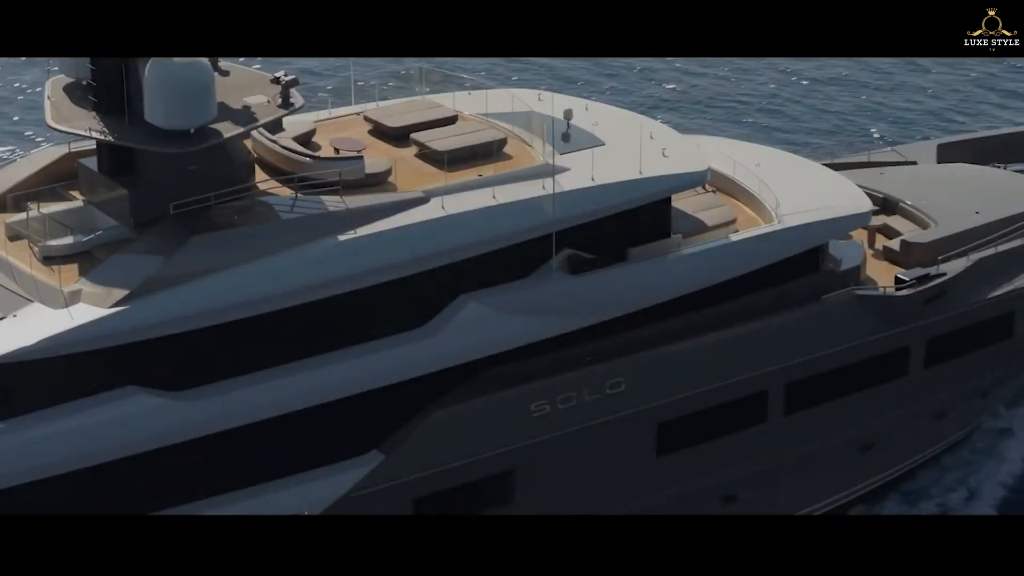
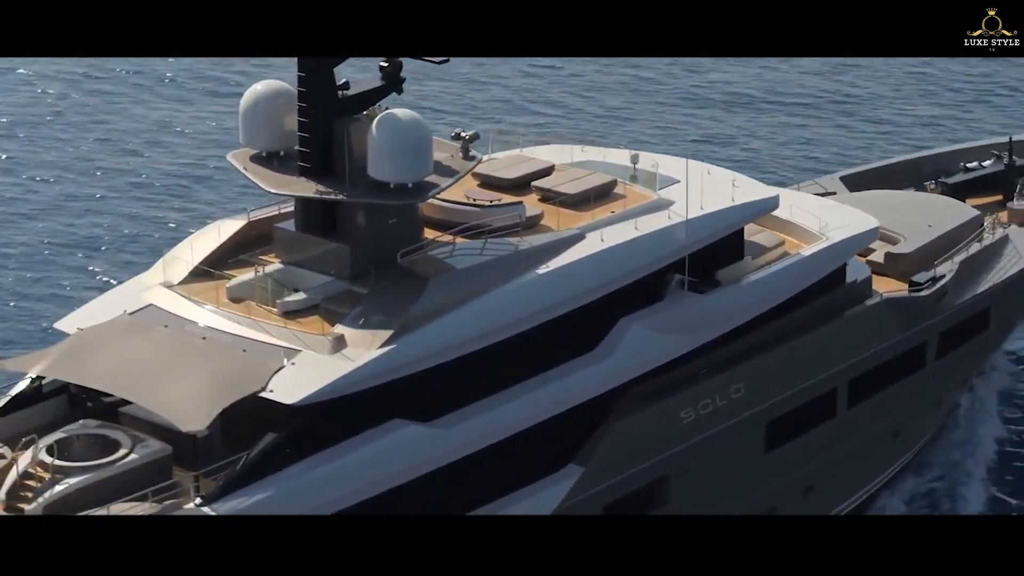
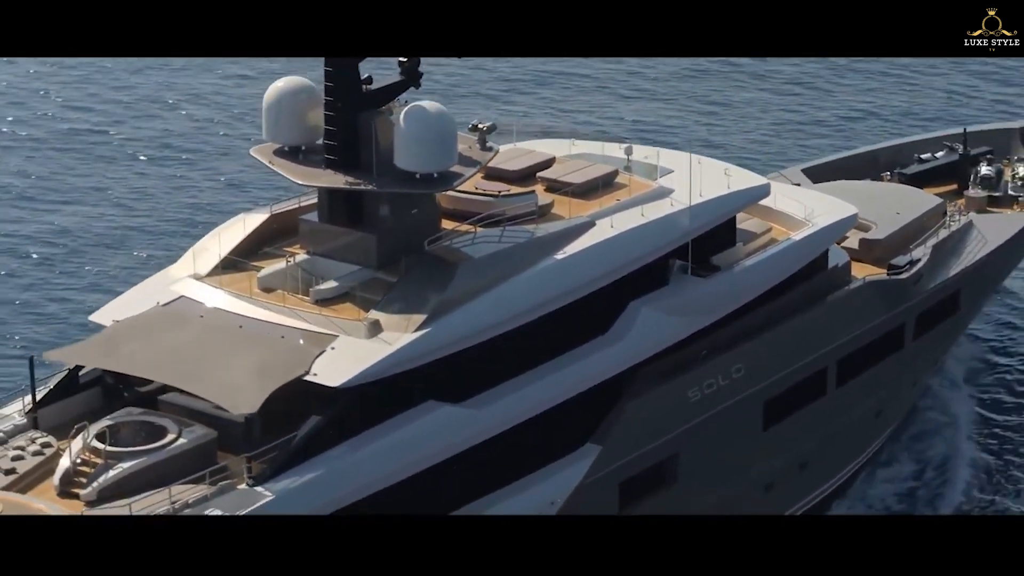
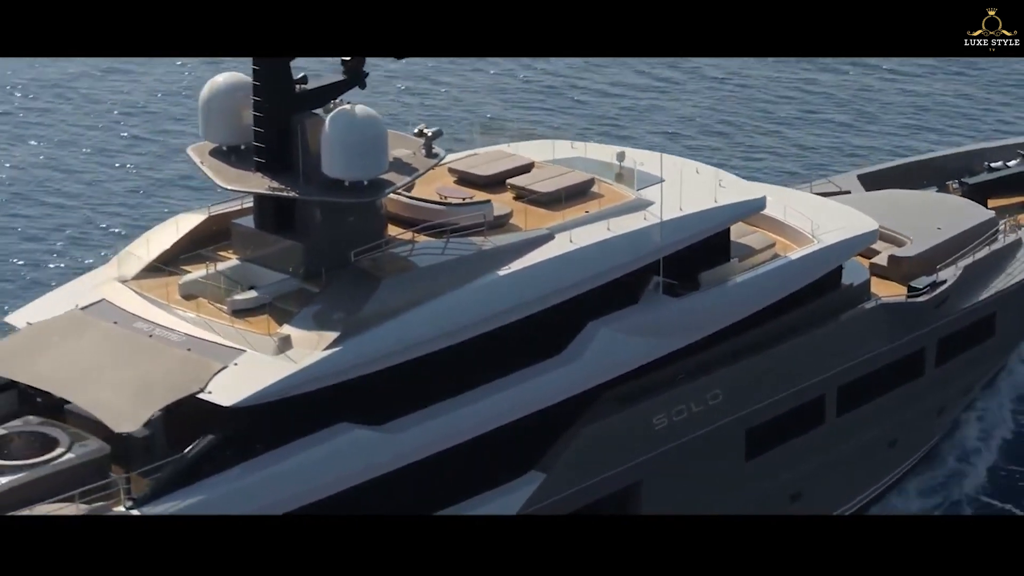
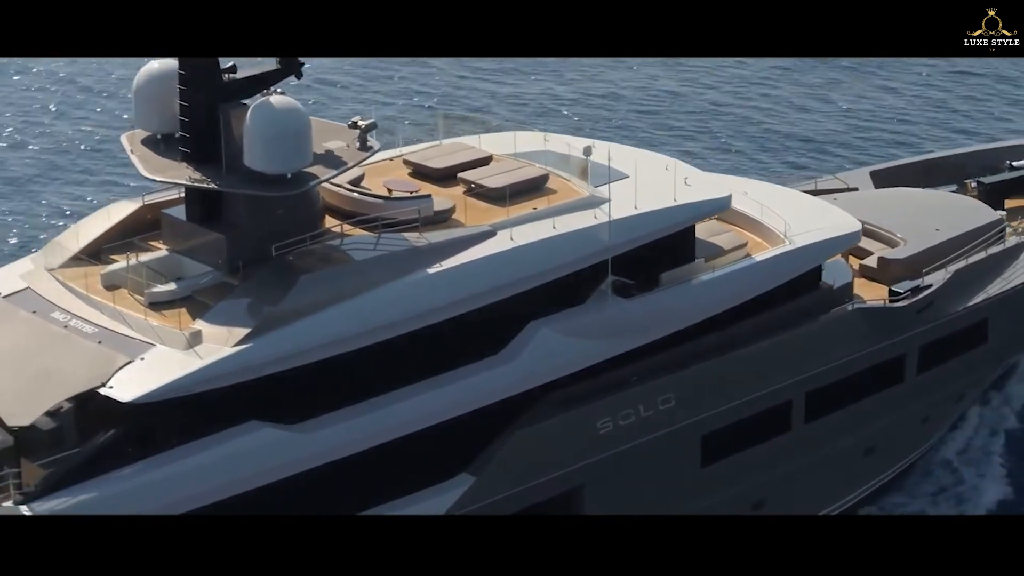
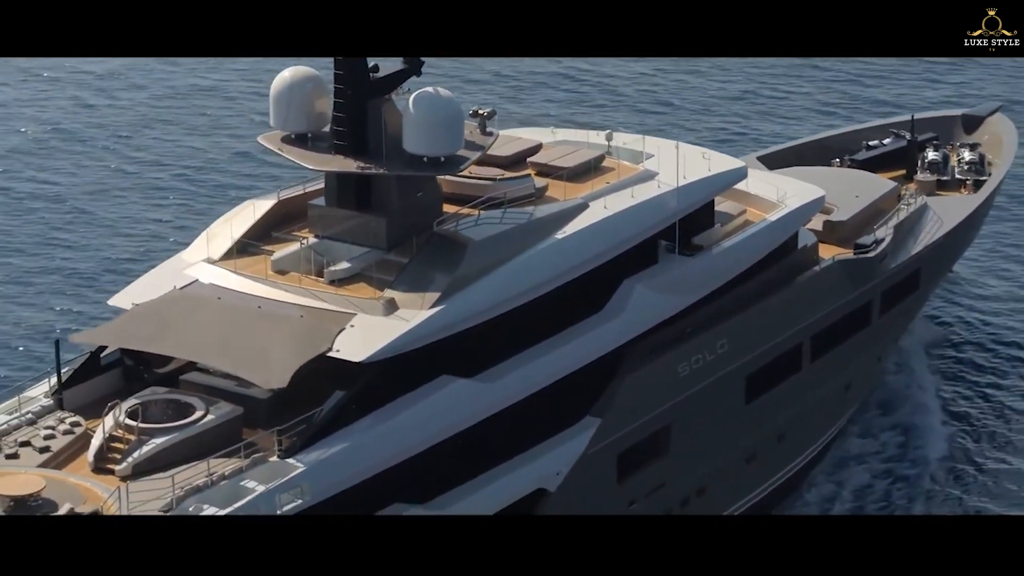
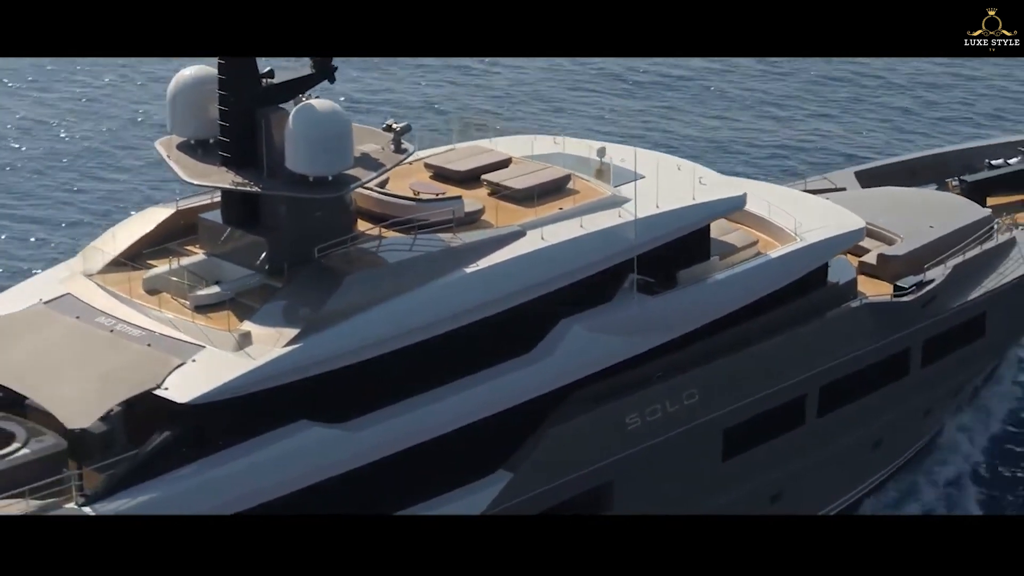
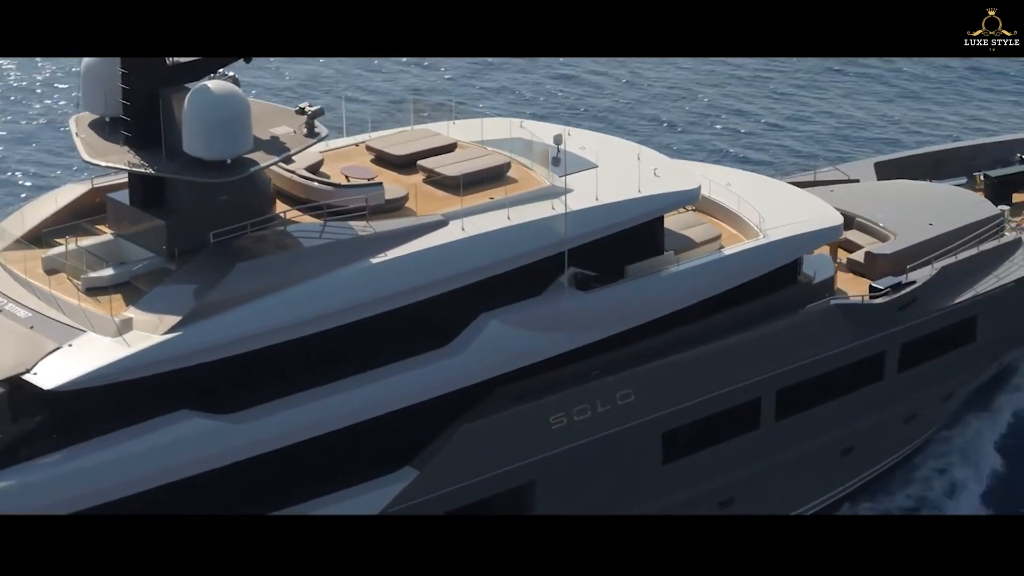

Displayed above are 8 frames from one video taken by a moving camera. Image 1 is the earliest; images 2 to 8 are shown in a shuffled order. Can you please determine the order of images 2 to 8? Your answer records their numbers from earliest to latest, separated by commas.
8, 5, 7, 4, 2, 3, 6
